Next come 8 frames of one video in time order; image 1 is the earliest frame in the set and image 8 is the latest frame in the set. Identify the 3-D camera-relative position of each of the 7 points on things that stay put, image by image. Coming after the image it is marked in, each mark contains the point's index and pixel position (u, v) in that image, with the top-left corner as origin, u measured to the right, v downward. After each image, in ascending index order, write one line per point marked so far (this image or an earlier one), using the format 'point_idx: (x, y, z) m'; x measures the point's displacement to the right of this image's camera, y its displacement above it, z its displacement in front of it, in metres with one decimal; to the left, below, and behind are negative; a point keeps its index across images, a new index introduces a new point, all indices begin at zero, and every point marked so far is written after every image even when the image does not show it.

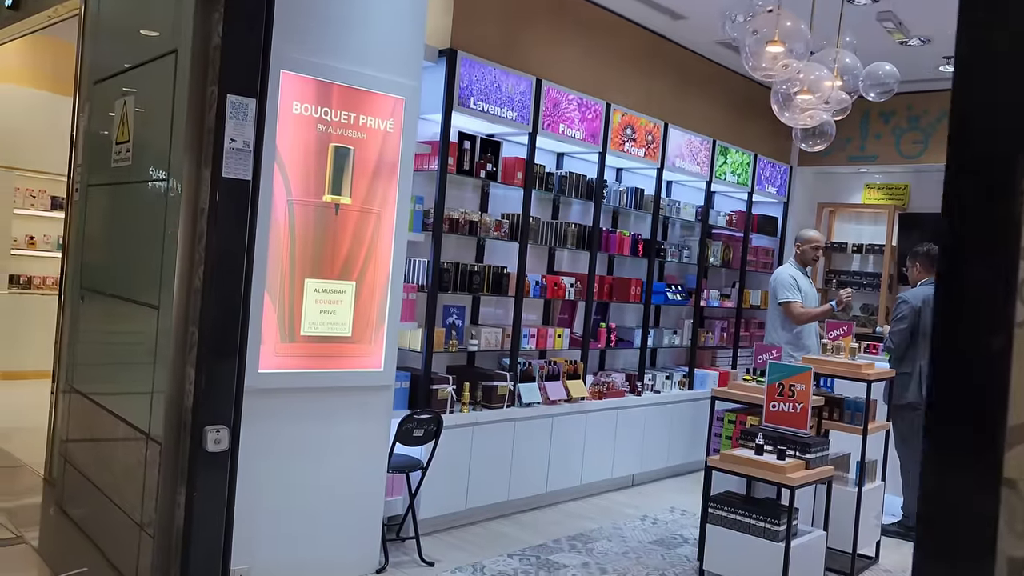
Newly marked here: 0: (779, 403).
0: (+1.3, -0.5, +4.0) m
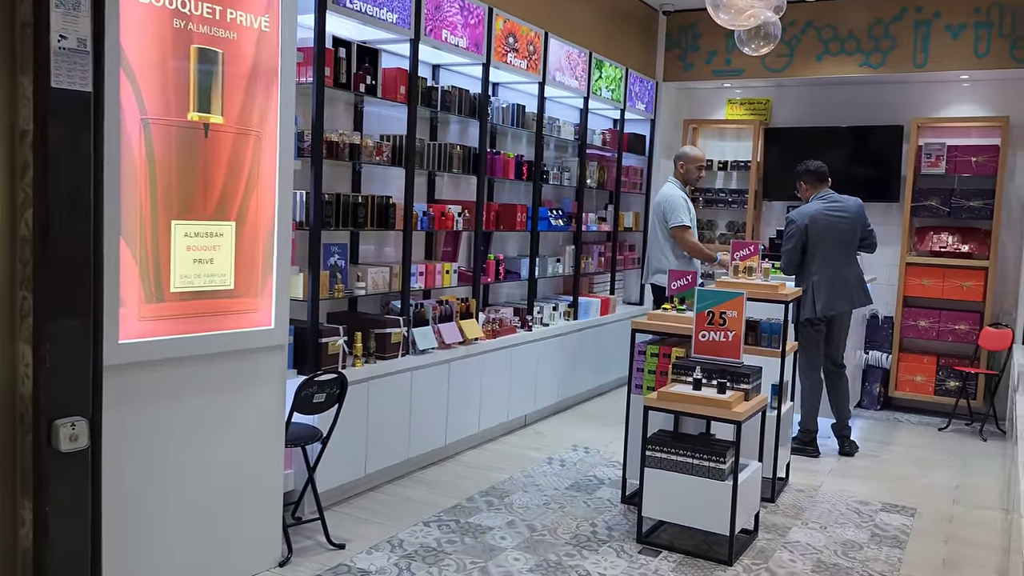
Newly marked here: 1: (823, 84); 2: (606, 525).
0: (+0.9, -0.2, +3.7) m
1: (+2.5, +1.6, +6.7) m
2: (+0.4, -1.1, +3.8) m
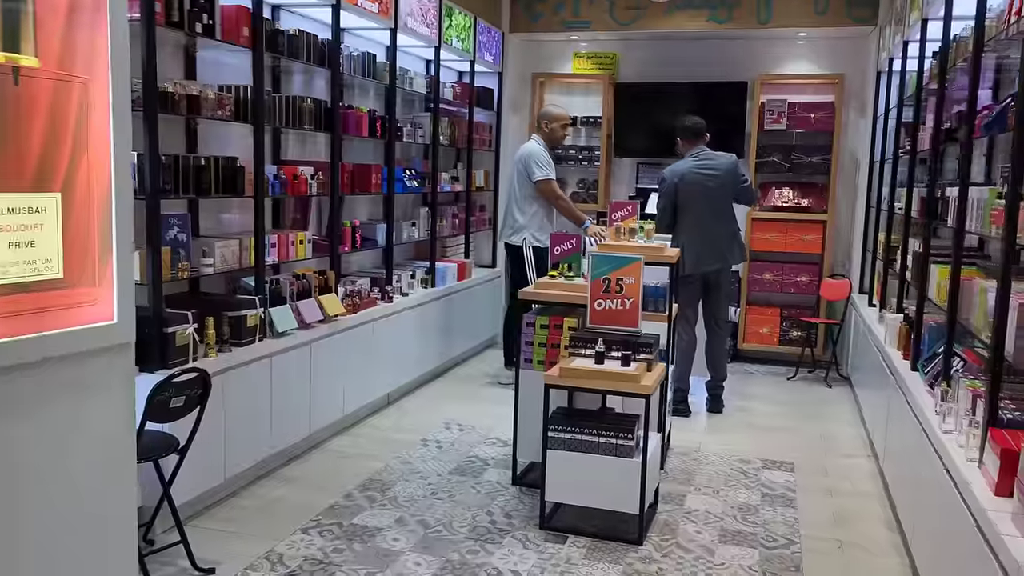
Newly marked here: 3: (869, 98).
0: (+0.4, 0.0, +3.5) m
1: (+1.2, +2.0, +6.7) m
2: (0.0, -0.9, +3.5) m
3: (+2.5, +1.3, +6.0) m
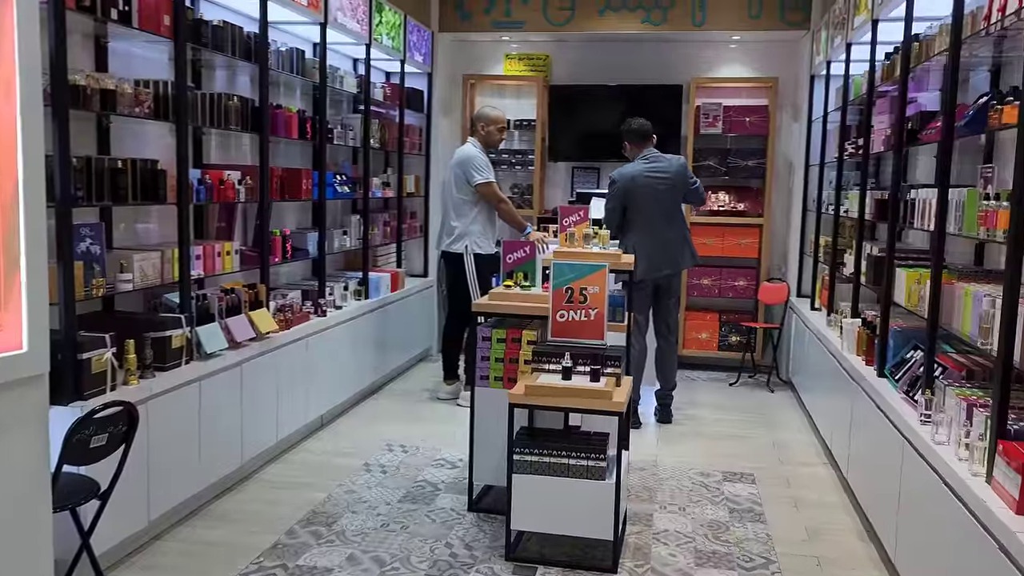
0: (+0.2, -0.1, +3.3) m
1: (+0.7, +1.9, +6.5) m
2: (-0.2, -1.0, +3.3) m
3: (+2.1, +1.3, +6.0) m
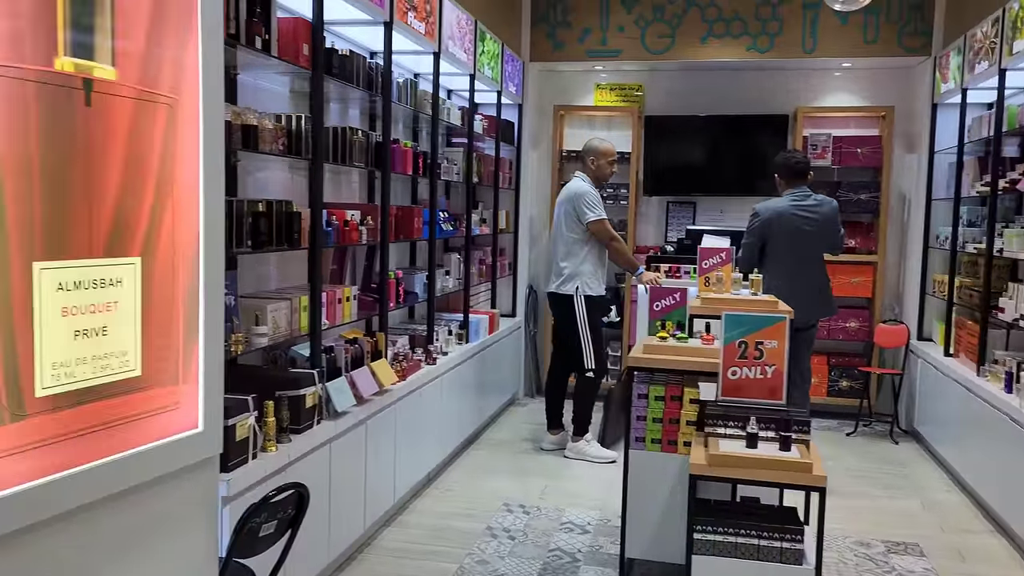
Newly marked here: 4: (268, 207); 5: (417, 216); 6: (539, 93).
0: (+0.8, -0.3, +3.0) m
1: (+1.4, +1.6, +6.2) m
2: (+0.4, -1.2, +2.9) m
3: (+2.7, +1.0, +5.7) m
4: (-0.8, +0.3, +2.8) m
5: (-0.5, +0.4, +4.2) m
6: (+0.2, +1.5, +6.4) m
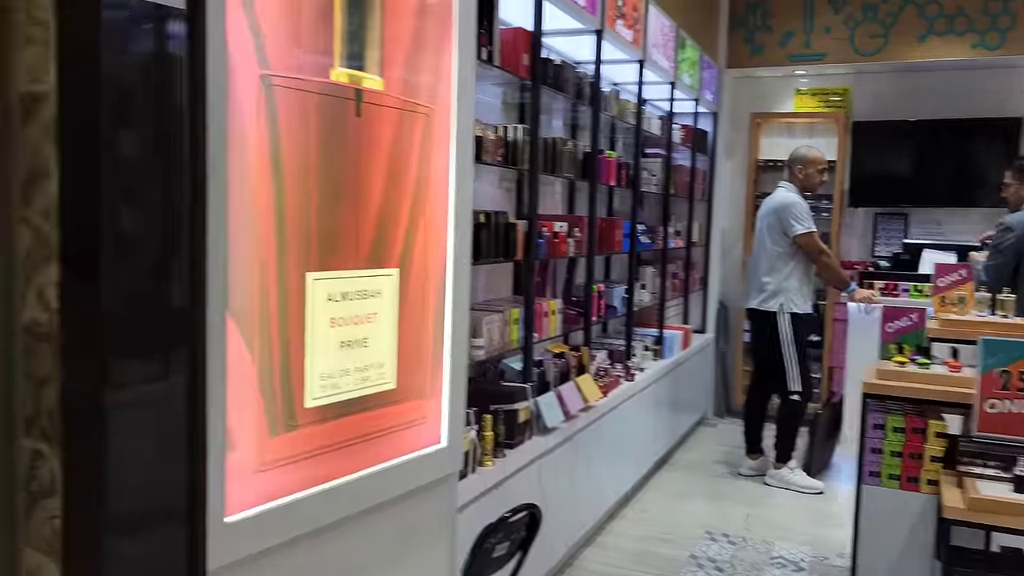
0: (+1.5, -0.3, +2.6) m
1: (+2.7, +1.5, +5.8) m
2: (+1.1, -1.2, +2.6) m
3: (+3.9, +0.9, +5.0) m
4: (-0.1, +0.2, +2.8) m
5: (+0.5, +0.3, +4.1) m
6: (+1.6, +1.4, +6.2) m
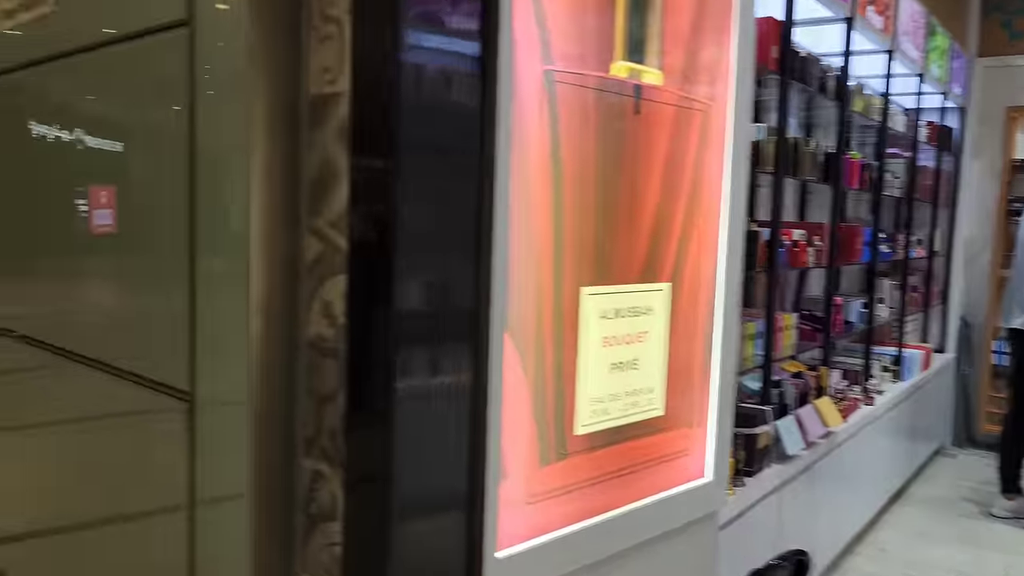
0: (+2.2, -0.4, +2.1) m
1: (+4.1, +1.4, +4.9) m
2: (+1.7, -1.3, +2.2) m
3: (+5.1, +0.8, +3.8) m
4: (+0.6, +0.2, +2.5) m
5: (+1.5, +0.2, +3.7) m
6: (+3.1, +1.3, +5.5) m
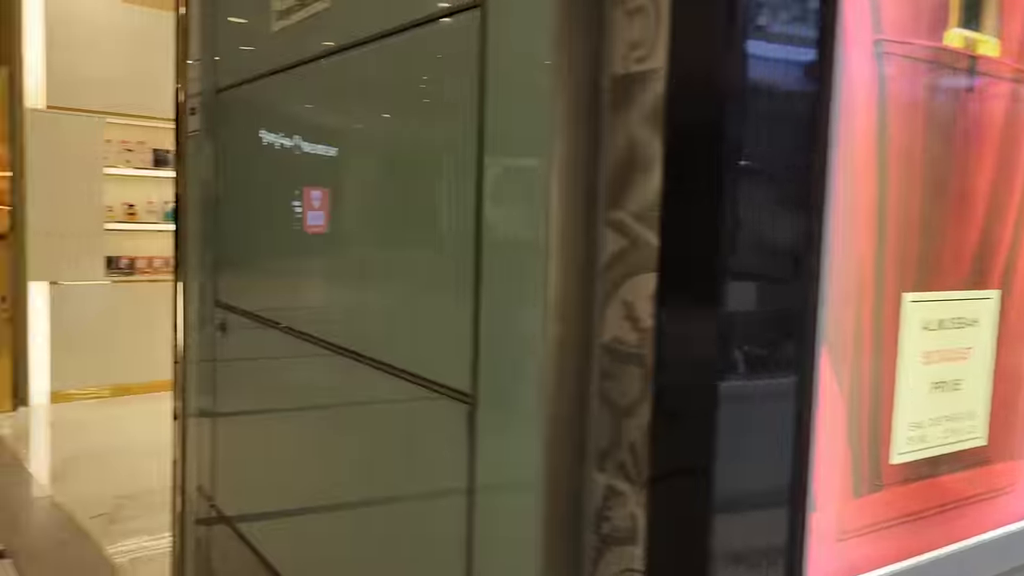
0: (+2.7, -0.5, +1.4) m
1: (+5.2, +1.2, +3.8) m
2: (+2.3, -1.3, +1.6) m
3: (+5.9, +0.6, +2.5) m
4: (+1.3, +0.2, +2.2) m
5: (+2.4, +0.2, +3.2) m
6: (+4.3, +1.2, +4.6) m
